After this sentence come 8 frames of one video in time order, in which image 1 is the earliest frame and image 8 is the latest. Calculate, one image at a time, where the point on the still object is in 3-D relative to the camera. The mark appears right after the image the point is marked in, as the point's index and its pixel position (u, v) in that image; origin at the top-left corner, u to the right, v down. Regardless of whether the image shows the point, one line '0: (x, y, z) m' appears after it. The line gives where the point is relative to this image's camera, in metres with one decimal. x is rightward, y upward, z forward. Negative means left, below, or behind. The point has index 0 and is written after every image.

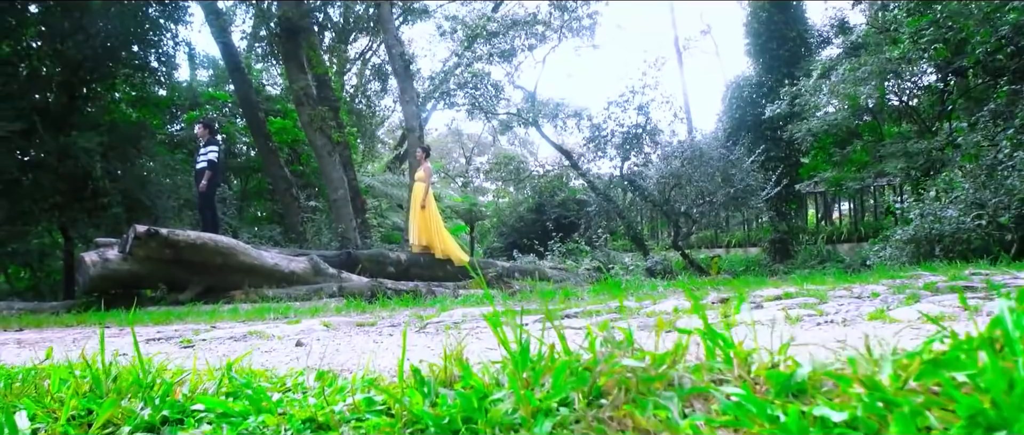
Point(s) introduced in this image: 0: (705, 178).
0: (+3.6, +0.7, +15.5) m
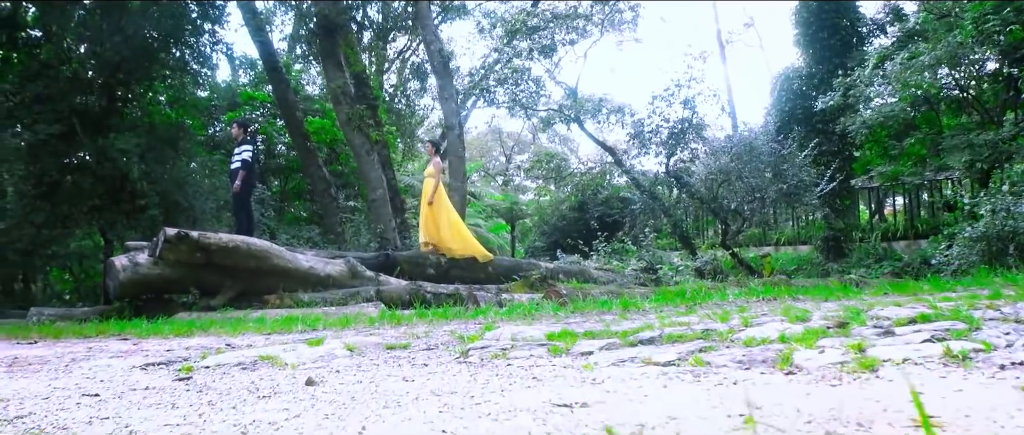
0: (+4.3, +0.8, +14.8) m
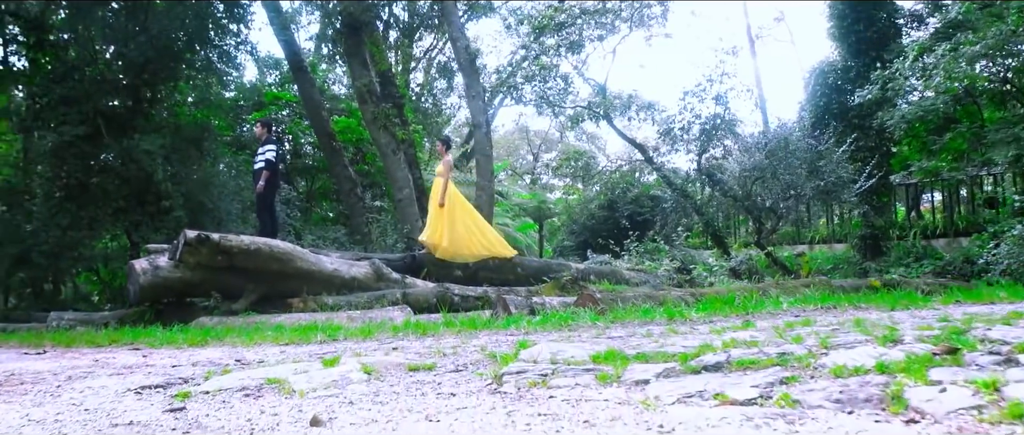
0: (+4.8, +0.8, +14.4) m
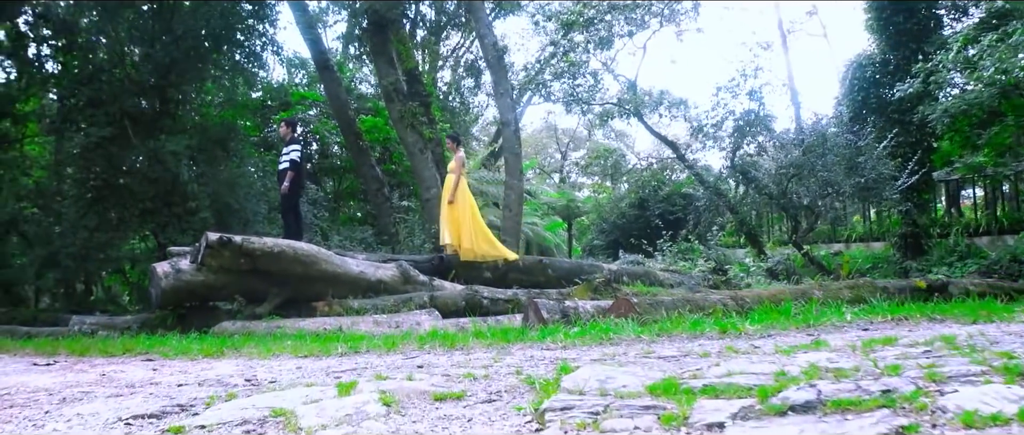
0: (+5.3, +0.8, +14.0) m
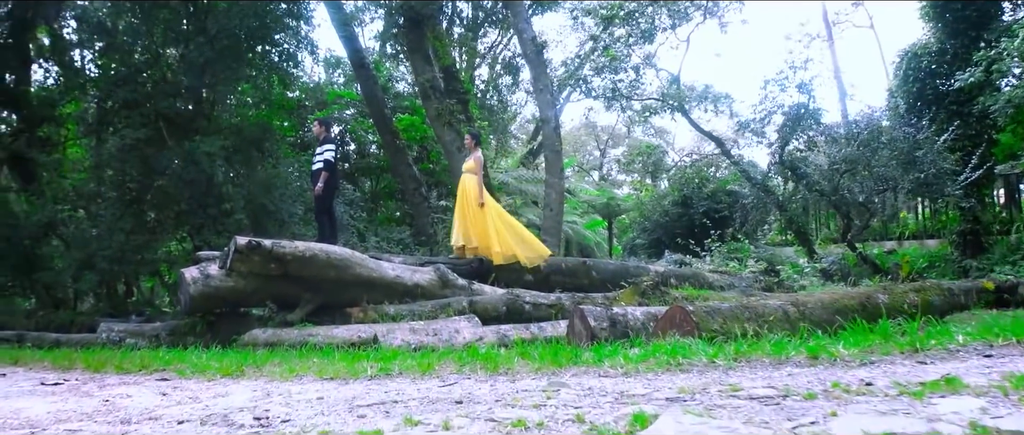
0: (+6.0, +0.9, +13.4) m
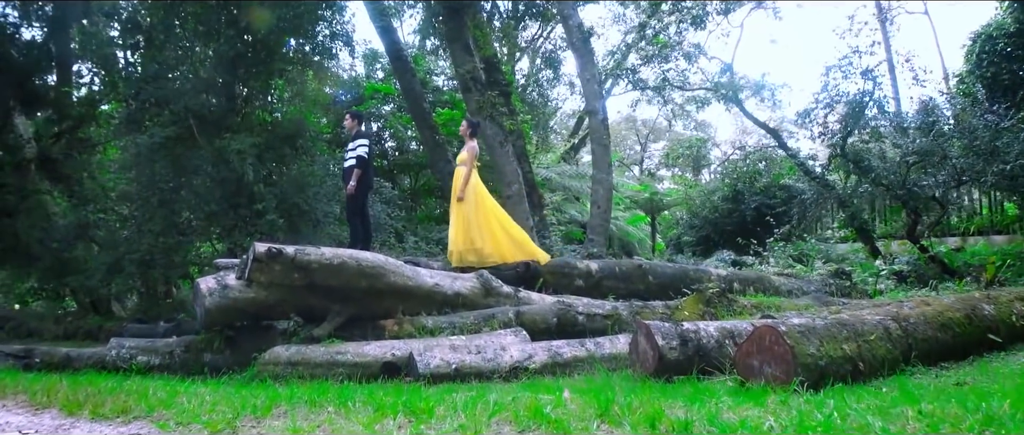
0: (+6.6, +0.9, +12.3) m
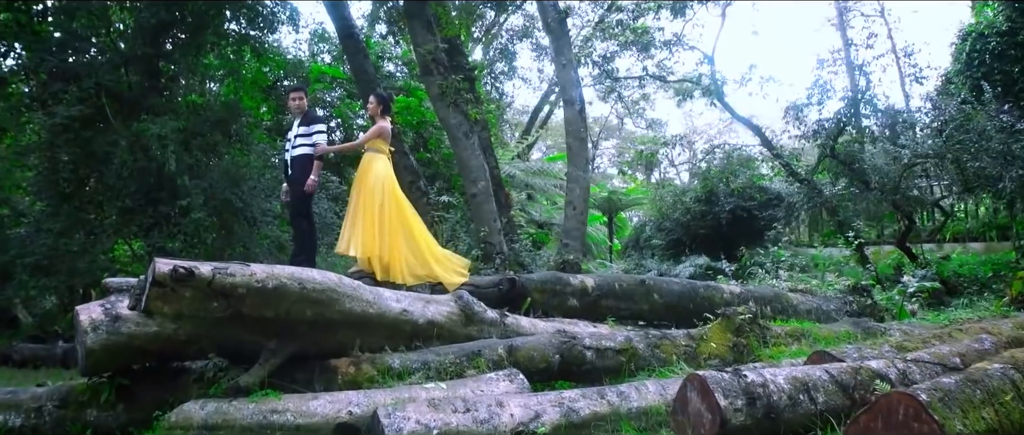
0: (+6.2, +0.8, +11.3) m
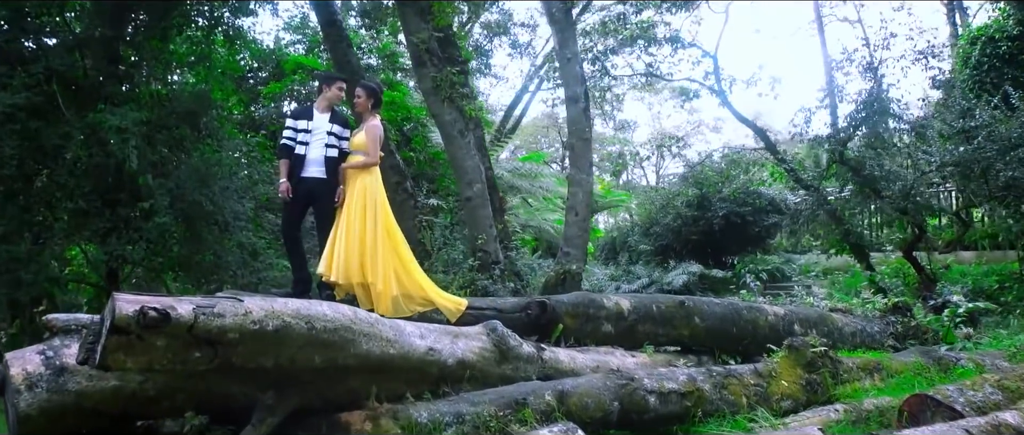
0: (+6.2, +0.7, +10.6) m
